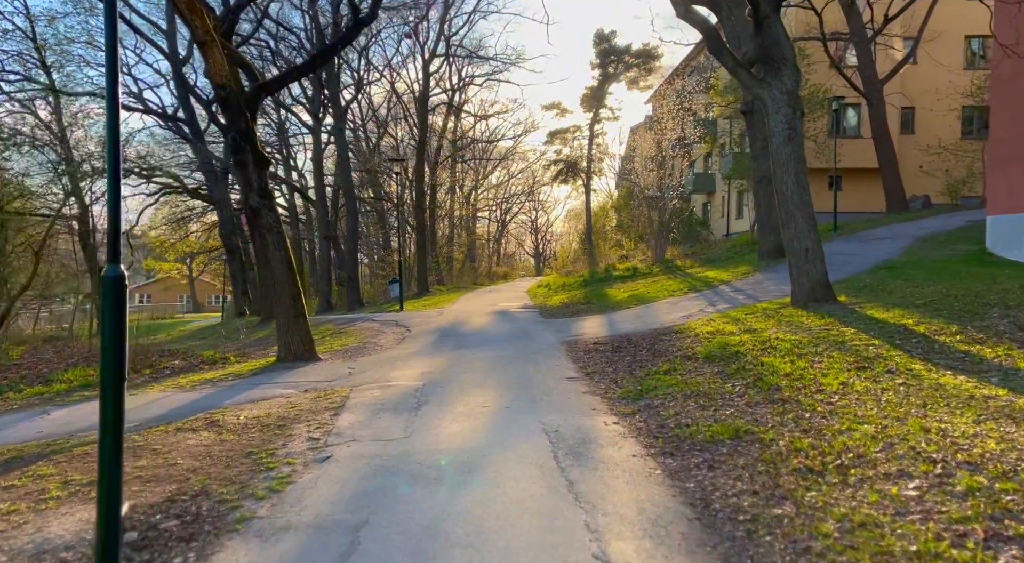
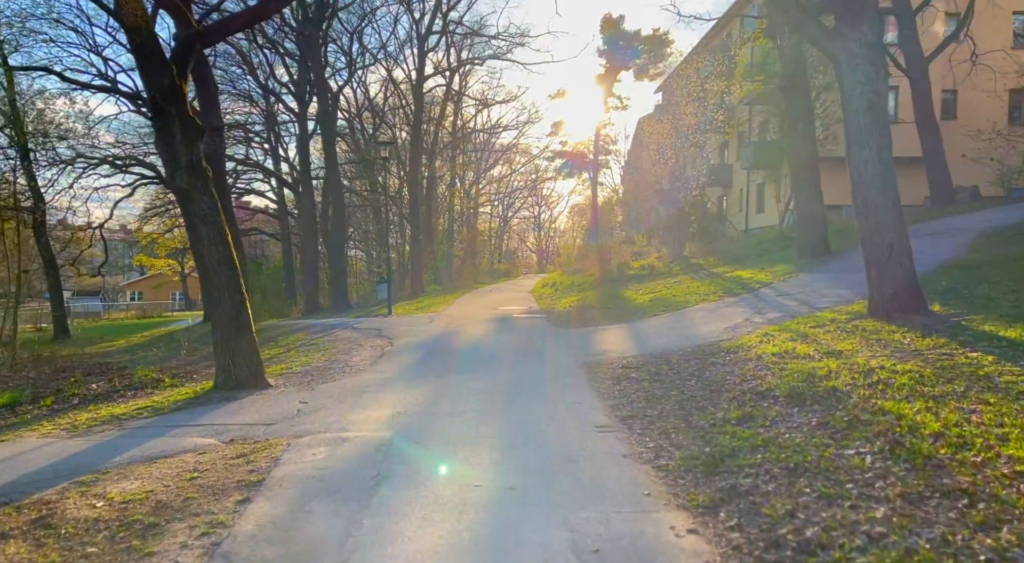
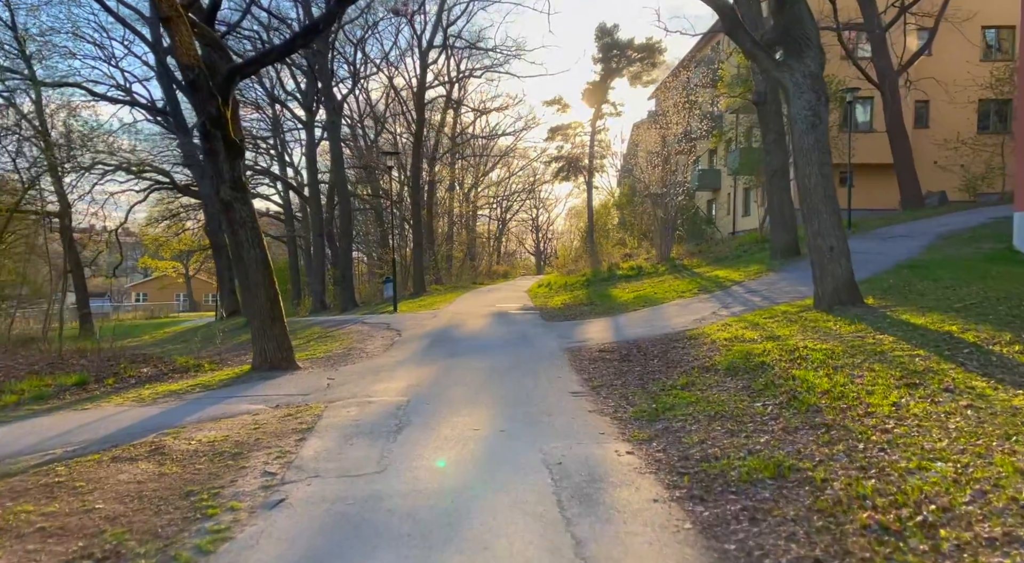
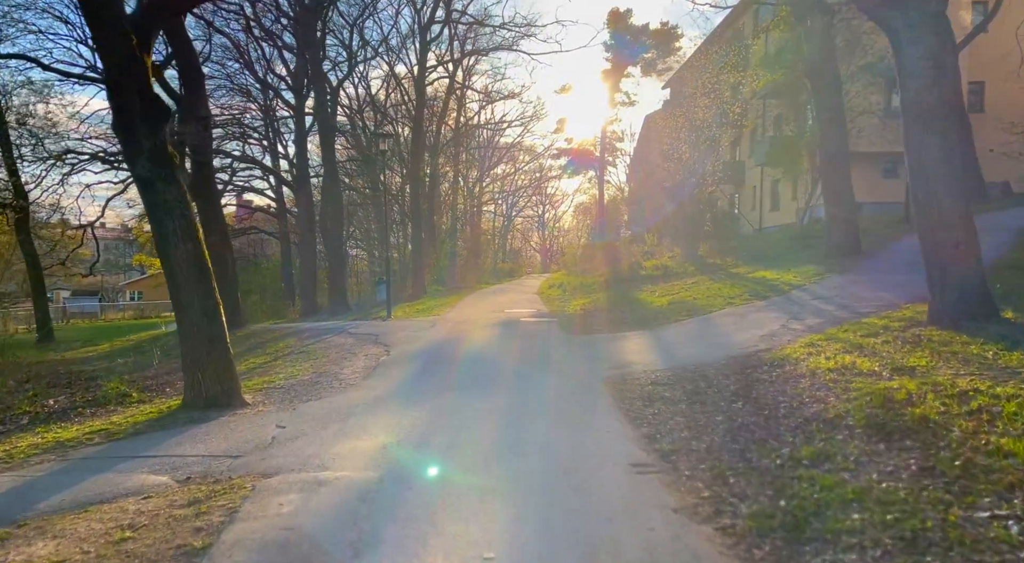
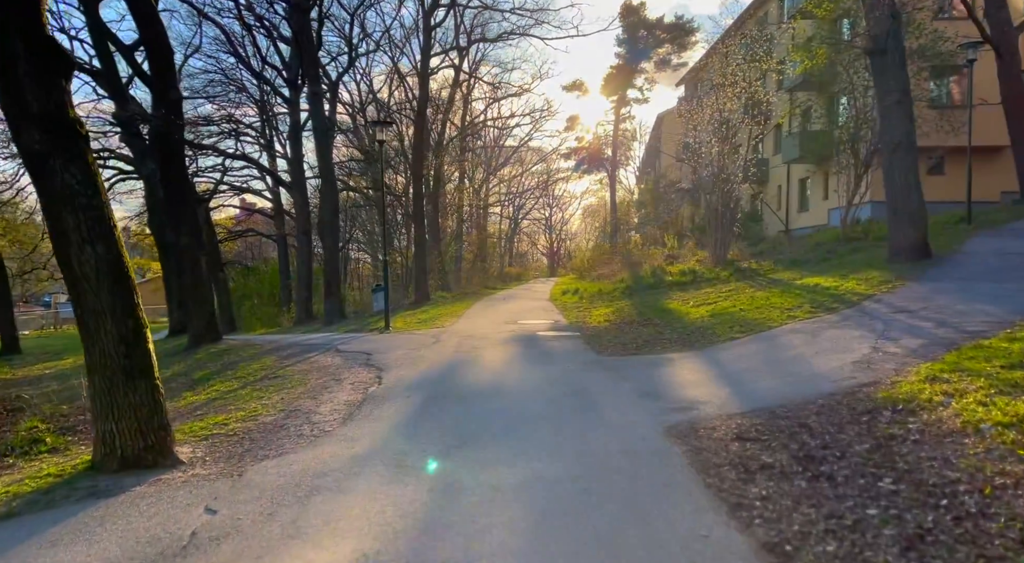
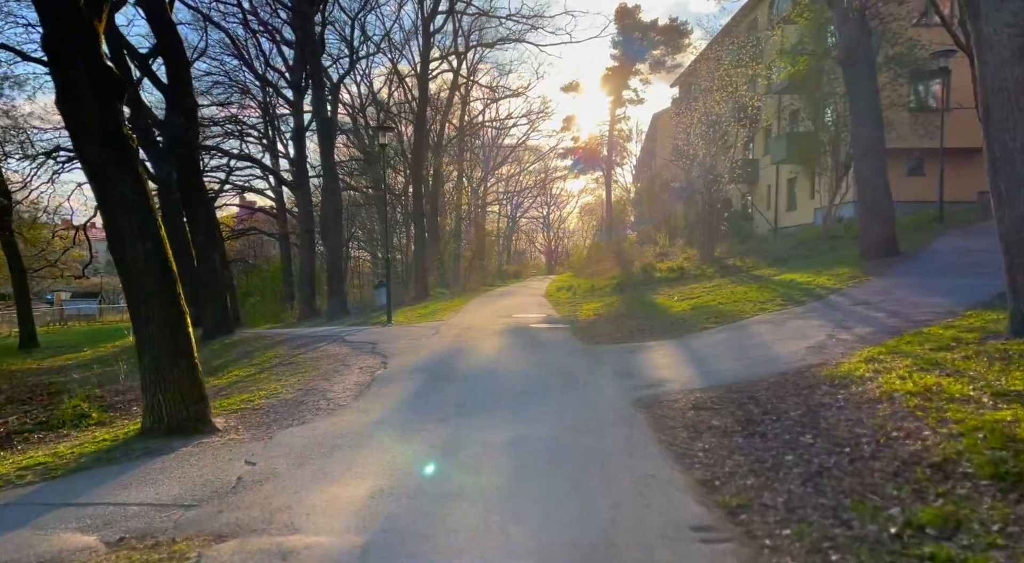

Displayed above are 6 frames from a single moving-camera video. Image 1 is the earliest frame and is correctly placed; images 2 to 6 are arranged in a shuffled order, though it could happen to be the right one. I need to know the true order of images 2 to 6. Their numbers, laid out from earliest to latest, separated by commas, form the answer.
3, 2, 4, 6, 5
